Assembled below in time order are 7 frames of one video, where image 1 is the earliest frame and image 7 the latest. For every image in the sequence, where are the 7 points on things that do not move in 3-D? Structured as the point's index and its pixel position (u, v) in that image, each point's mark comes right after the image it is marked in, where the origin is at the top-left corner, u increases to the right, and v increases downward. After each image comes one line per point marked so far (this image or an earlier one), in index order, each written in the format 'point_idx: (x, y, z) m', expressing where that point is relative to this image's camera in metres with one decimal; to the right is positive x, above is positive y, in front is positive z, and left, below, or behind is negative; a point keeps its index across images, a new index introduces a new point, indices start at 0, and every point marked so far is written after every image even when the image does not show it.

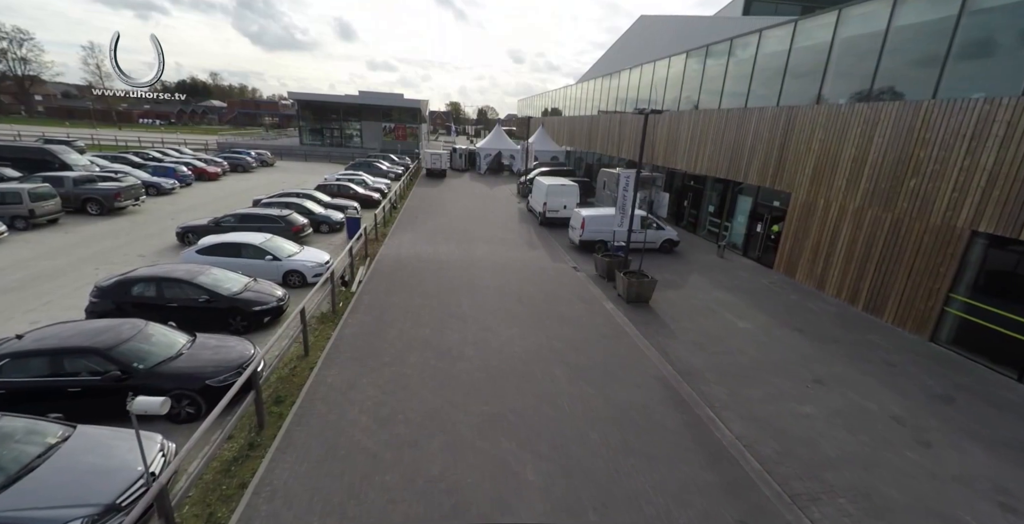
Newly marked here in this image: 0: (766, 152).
0: (+8.6, +3.7, +14.9) m
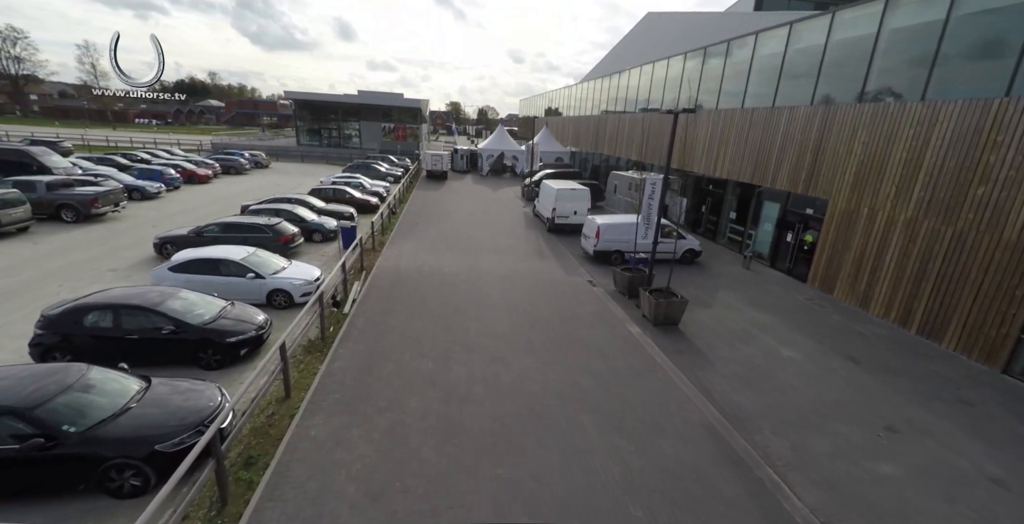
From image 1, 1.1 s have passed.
0: (+8.9, +3.3, +13.7) m
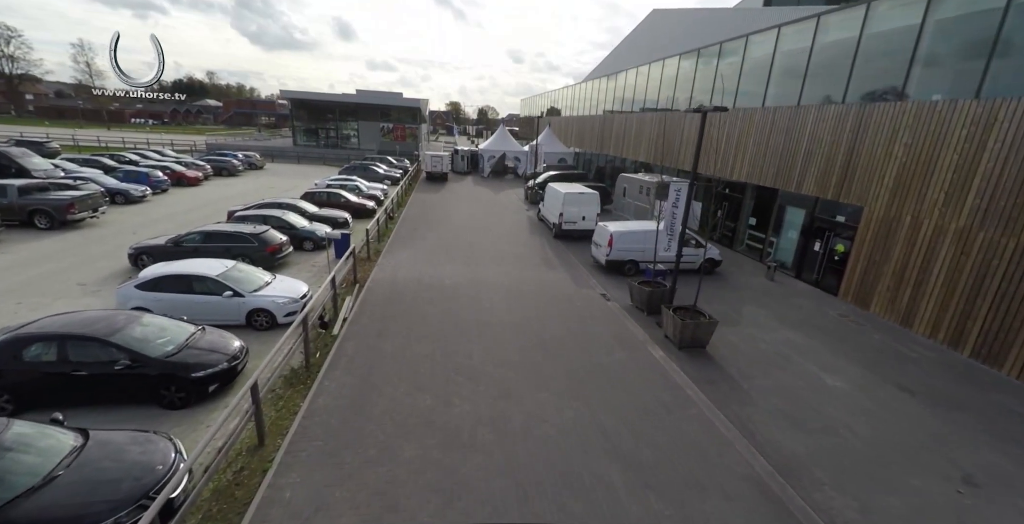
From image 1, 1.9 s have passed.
0: (+9.1, +3.0, +12.7) m
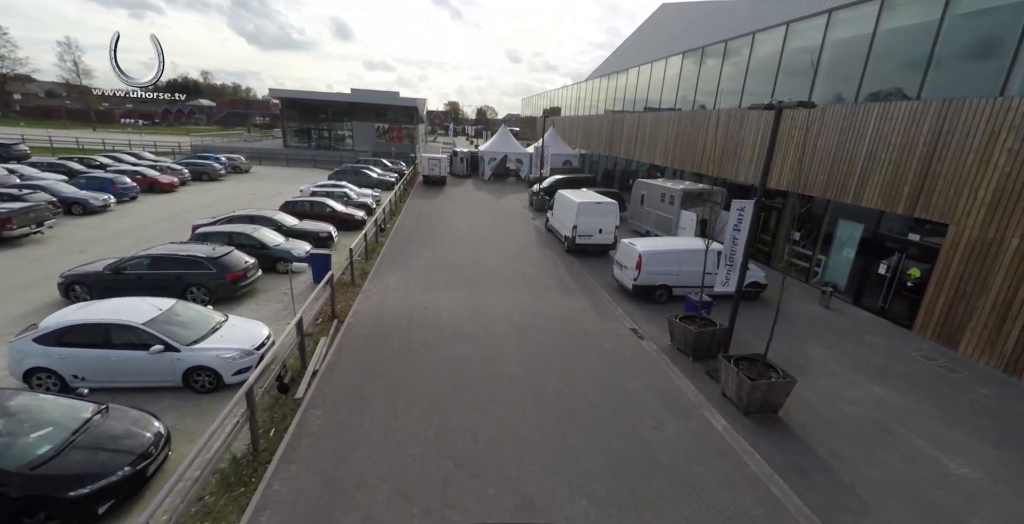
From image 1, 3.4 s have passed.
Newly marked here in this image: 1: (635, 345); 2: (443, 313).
0: (+9.3, +2.4, +10.7) m
1: (+2.5, -1.7, +9.2) m
2: (-1.6, -1.2, +10.1) m
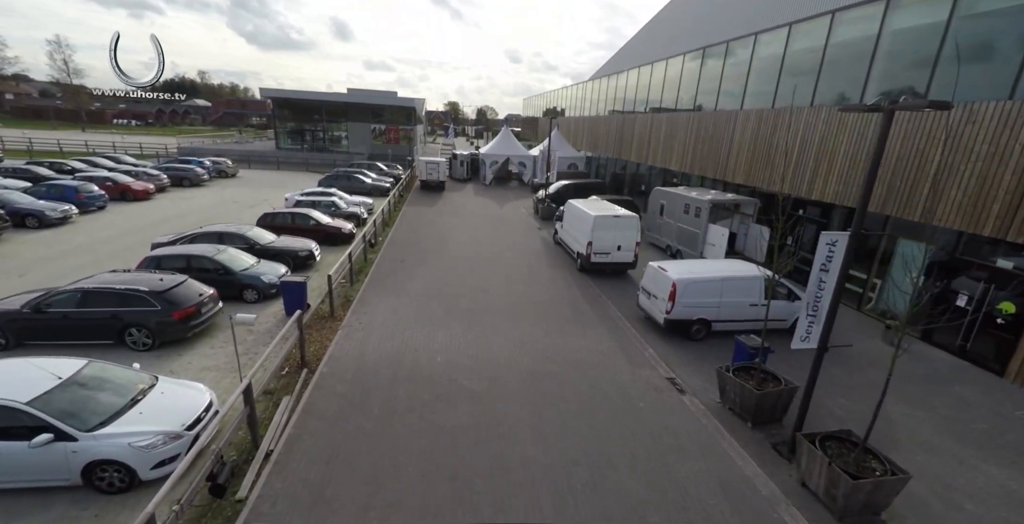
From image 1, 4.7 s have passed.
0: (+9.5, +1.7, +8.9) m
1: (+2.7, -2.3, +7.4) m
2: (-1.4, -1.8, +8.3) m
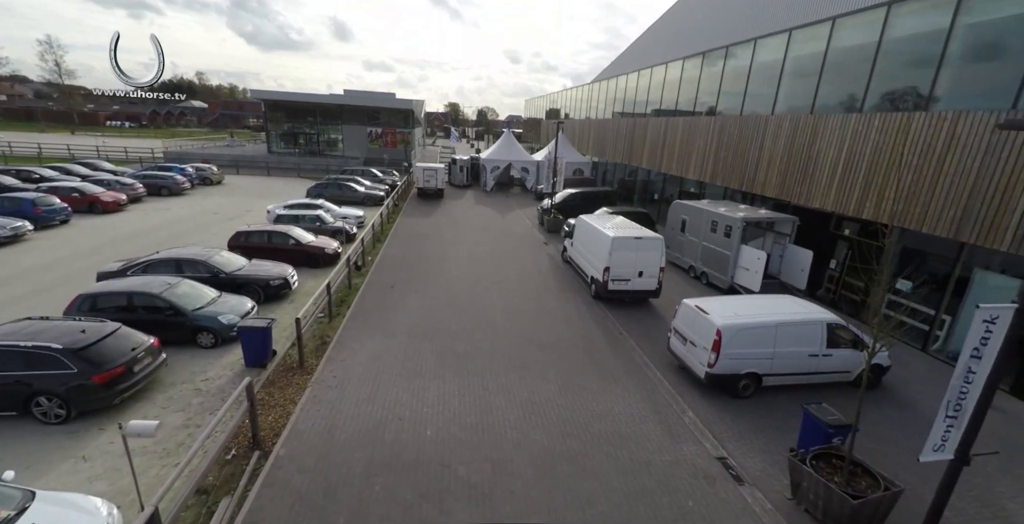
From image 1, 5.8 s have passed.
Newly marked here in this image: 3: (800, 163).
0: (+9.6, +1.0, +7.2) m
1: (+2.9, -3.1, +5.7) m
2: (-1.3, -2.5, +6.6) m
3: (+8.6, +3.0, +13.2) m
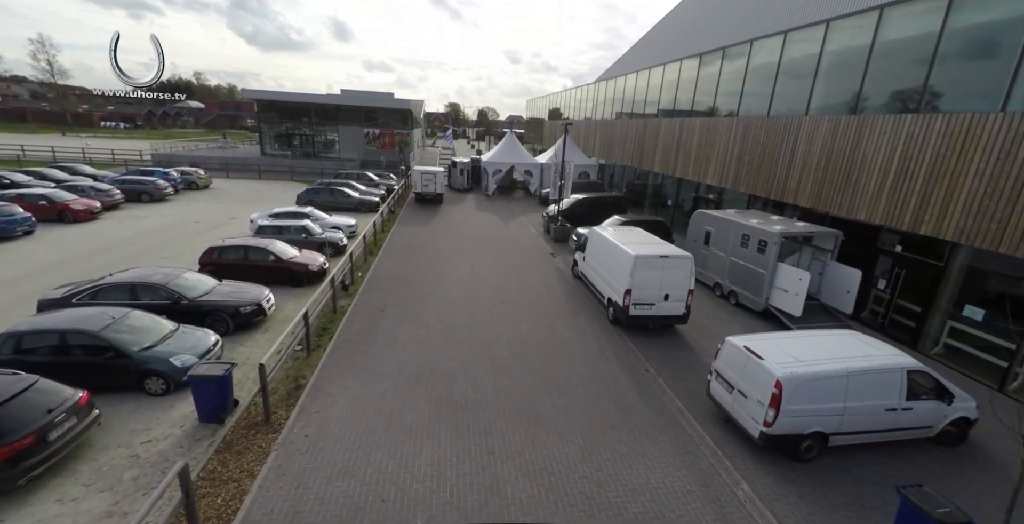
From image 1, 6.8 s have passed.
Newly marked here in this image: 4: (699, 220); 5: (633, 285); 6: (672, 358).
0: (+9.8, +0.5, +5.8) m
1: (+3.0, -3.5, +4.3) m
2: (-1.1, -3.0, +5.2) m
3: (+8.8, +2.5, +11.8) m
4: (+5.8, +1.3, +13.6) m
5: (+2.7, -0.5, +9.8) m
6: (+3.3, -2.0, +9.2) m
